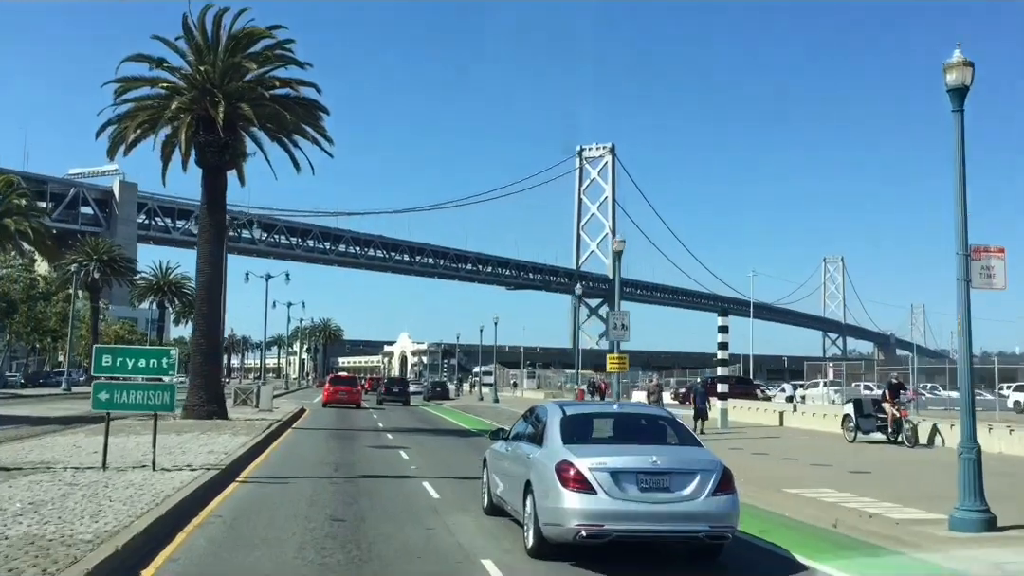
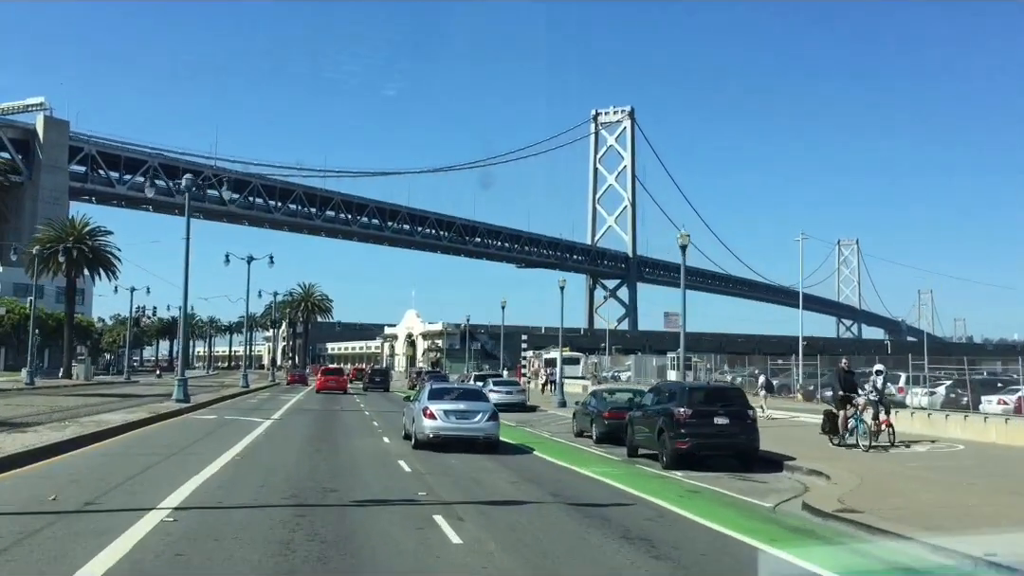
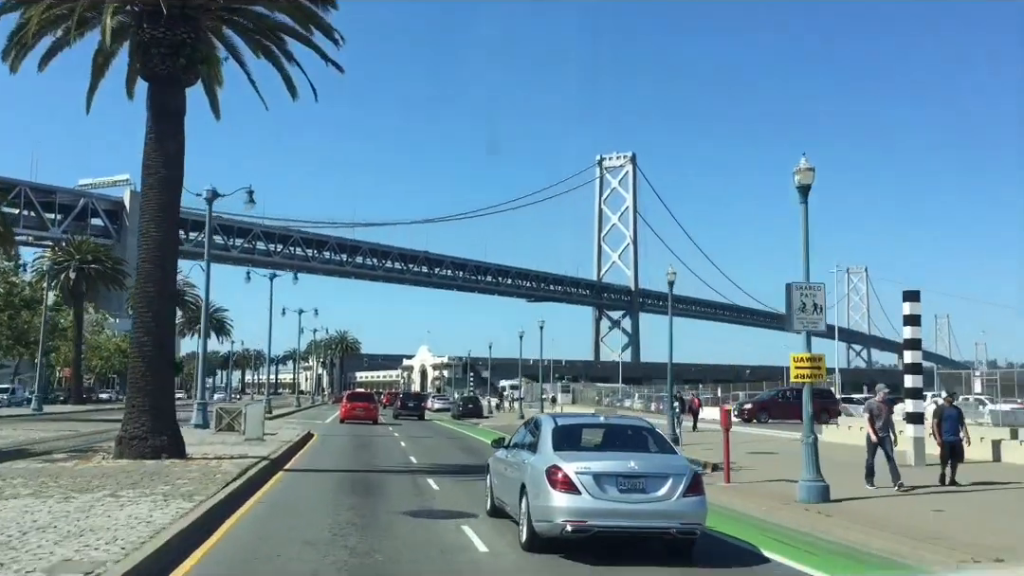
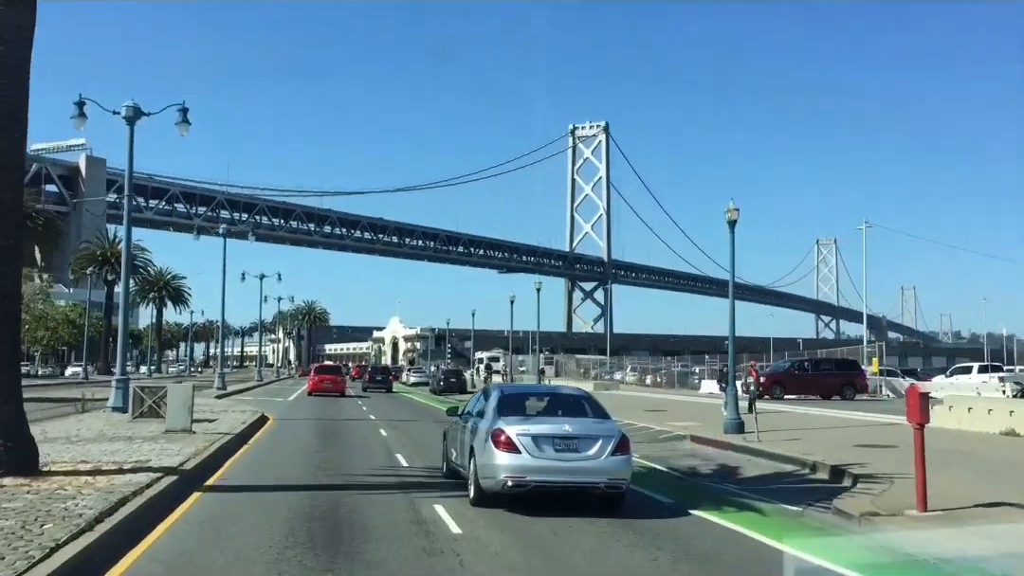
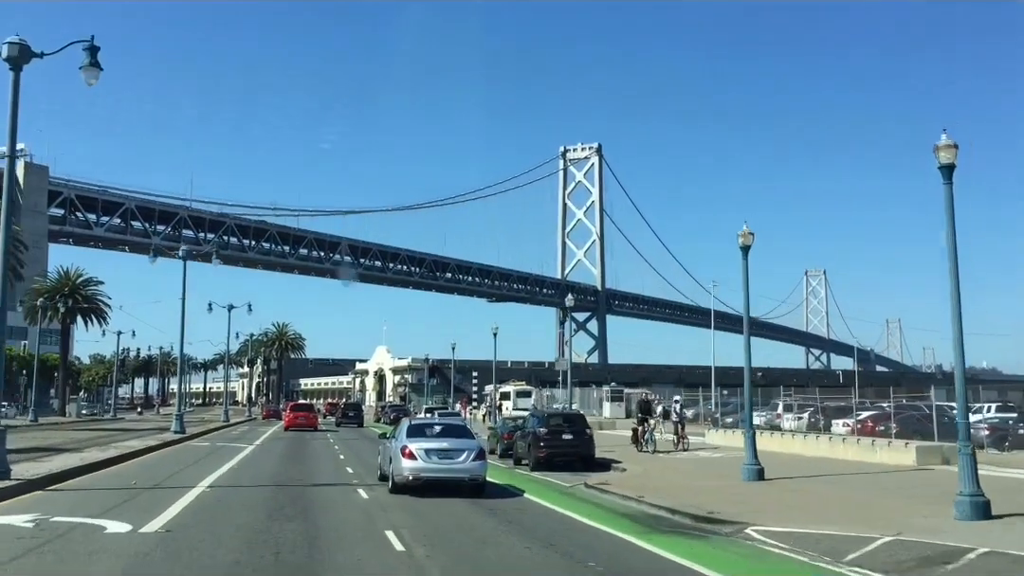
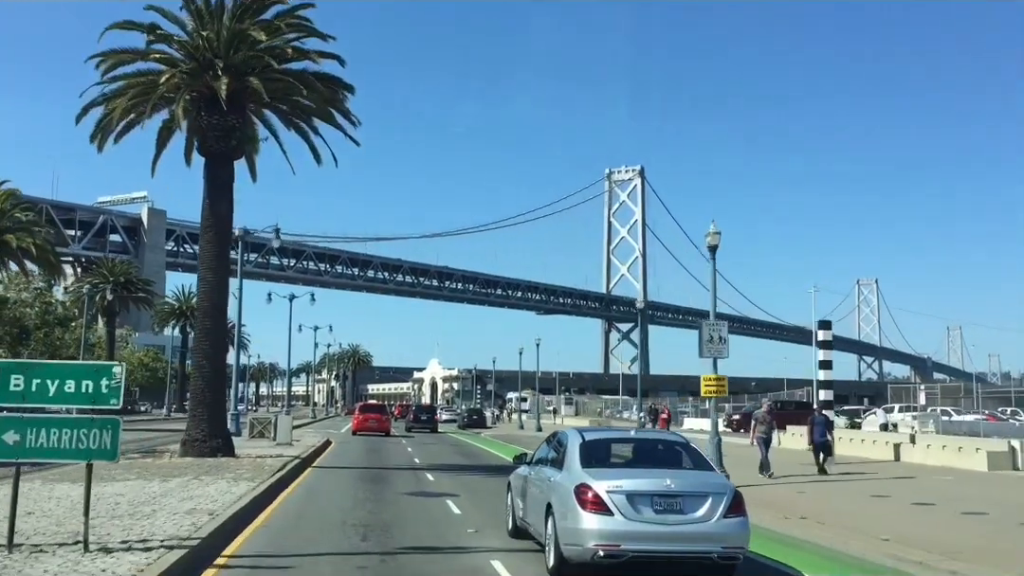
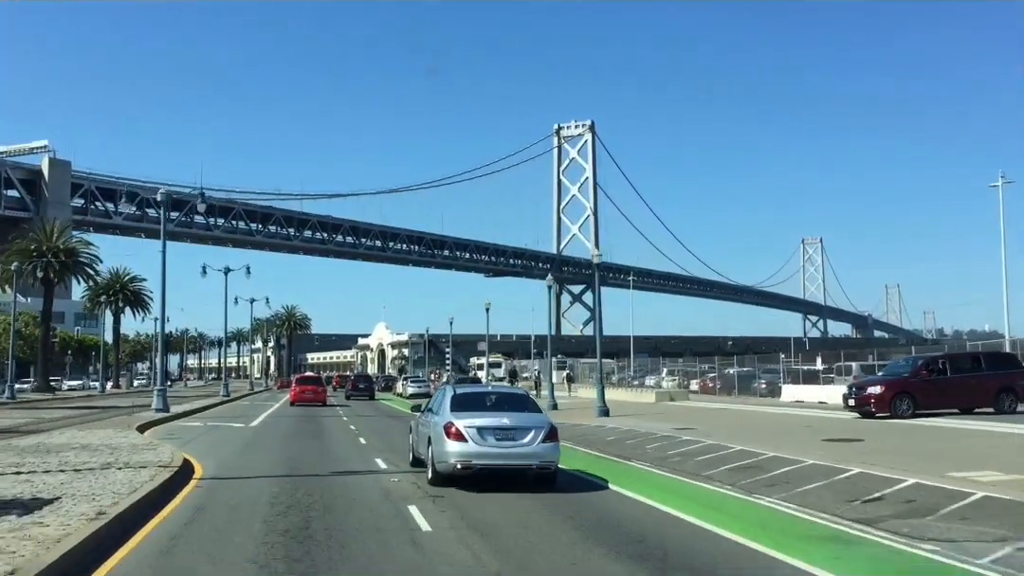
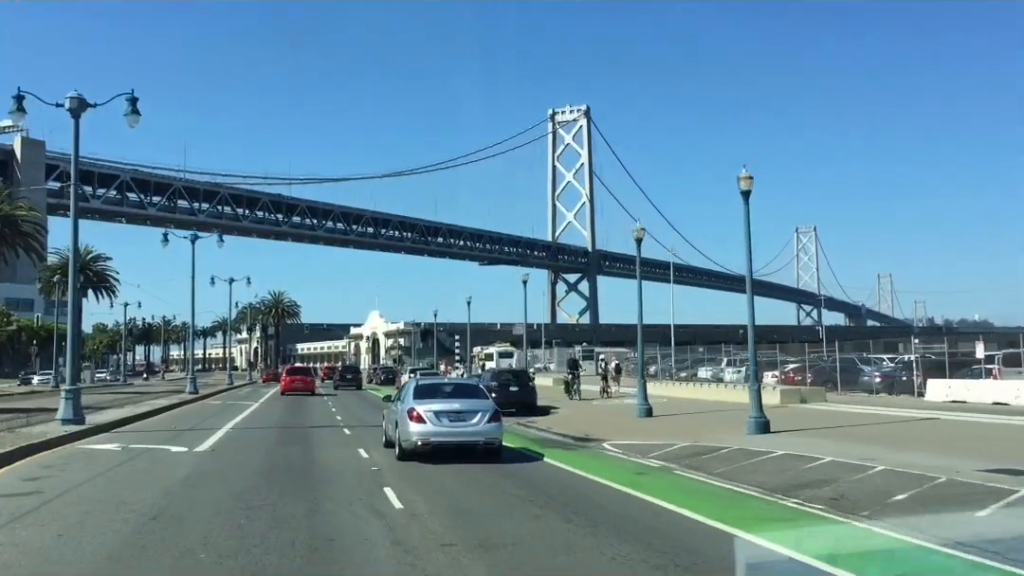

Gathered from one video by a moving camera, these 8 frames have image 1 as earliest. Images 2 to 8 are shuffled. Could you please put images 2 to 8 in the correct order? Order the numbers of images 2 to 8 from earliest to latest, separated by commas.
6, 3, 4, 7, 8, 5, 2
